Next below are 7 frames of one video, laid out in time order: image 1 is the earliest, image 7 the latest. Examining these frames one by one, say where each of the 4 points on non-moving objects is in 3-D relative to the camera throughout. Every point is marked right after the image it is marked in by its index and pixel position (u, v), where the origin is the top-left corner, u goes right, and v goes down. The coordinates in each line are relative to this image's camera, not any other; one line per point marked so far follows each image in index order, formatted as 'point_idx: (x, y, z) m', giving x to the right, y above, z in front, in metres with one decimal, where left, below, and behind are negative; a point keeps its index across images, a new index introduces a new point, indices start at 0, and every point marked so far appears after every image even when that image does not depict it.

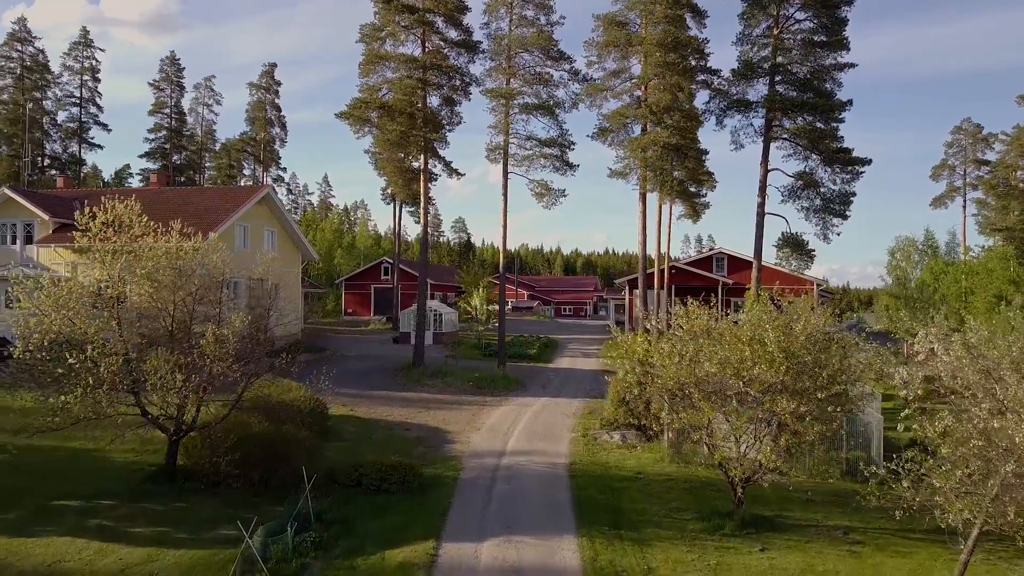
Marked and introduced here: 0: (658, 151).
0: (+3.6, +3.3, +19.1) m
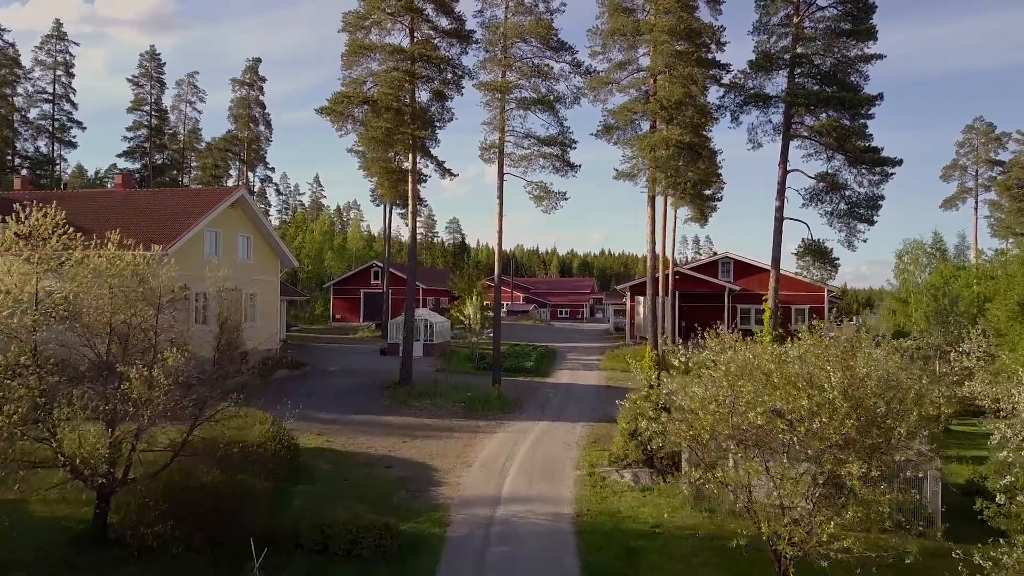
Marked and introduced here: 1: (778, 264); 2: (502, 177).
0: (+3.5, +3.1, +17.3) m
1: (+6.7, +0.6, +19.6) m
2: (-0.3, +2.8, +20.0) m
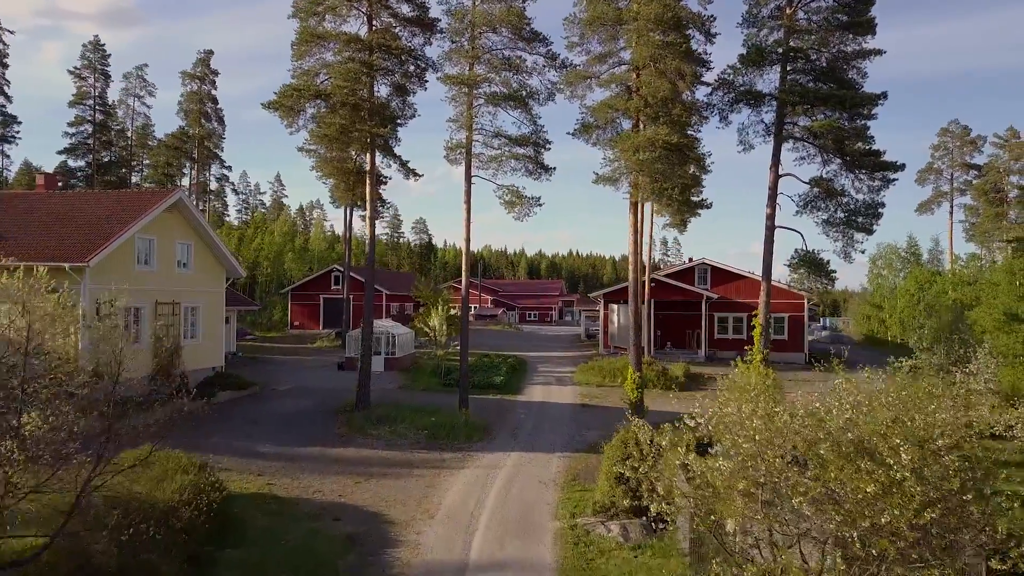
0: (+2.8, +2.7, +15.6) m
1: (+5.9, +0.3, +18.1) m
2: (-1.0, +2.5, +18.2) m
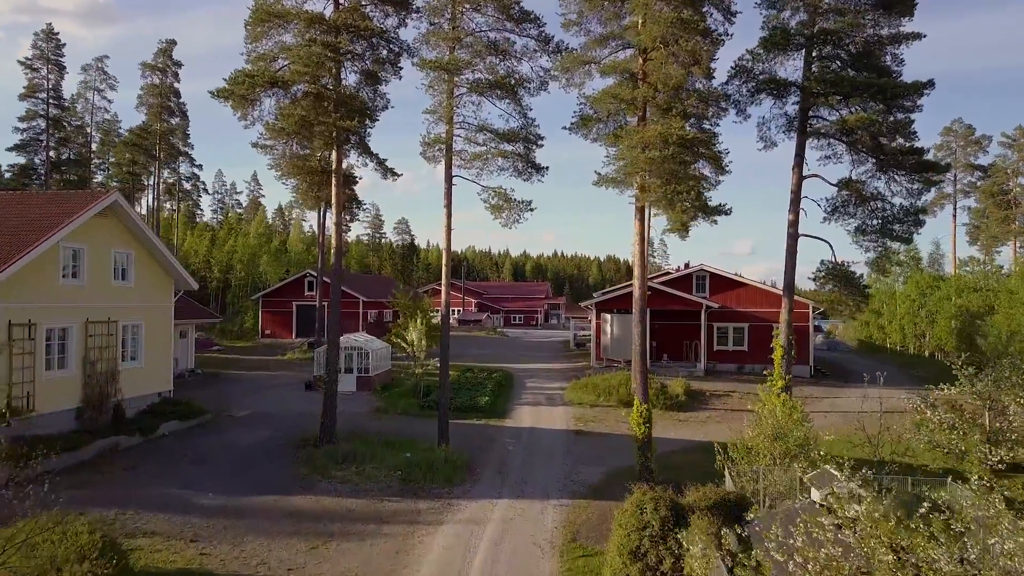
0: (+2.6, +2.4, +13.3) m
1: (+5.7, -0.1, +15.9) m
2: (-1.3, +2.2, +15.8) m
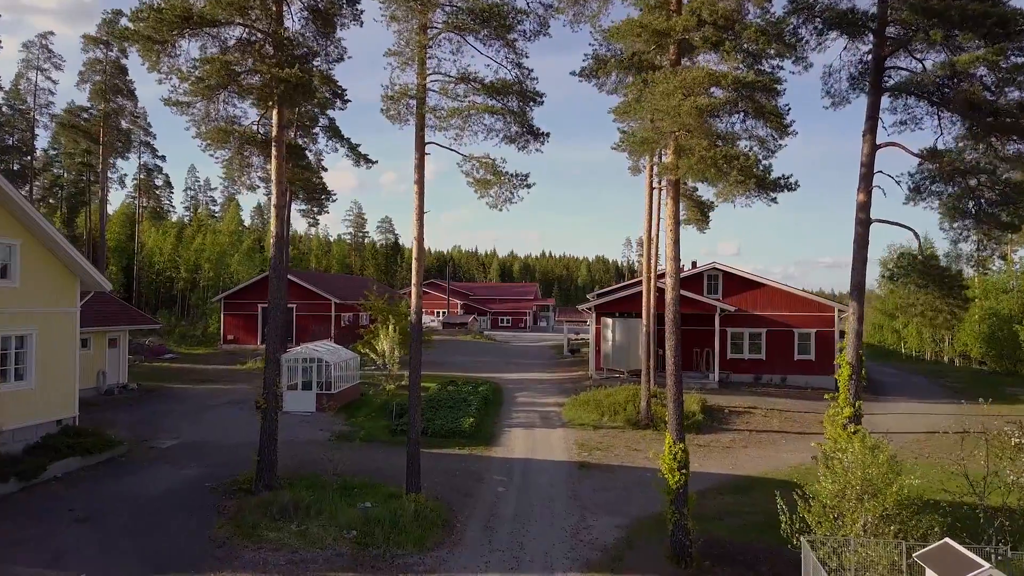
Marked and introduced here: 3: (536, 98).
0: (+2.5, +2.4, +9.8) m
1: (+5.5, -0.1, +12.3) m
2: (-1.4, +2.2, +12.2) m
3: (+0.4, +2.9, +12.0) m
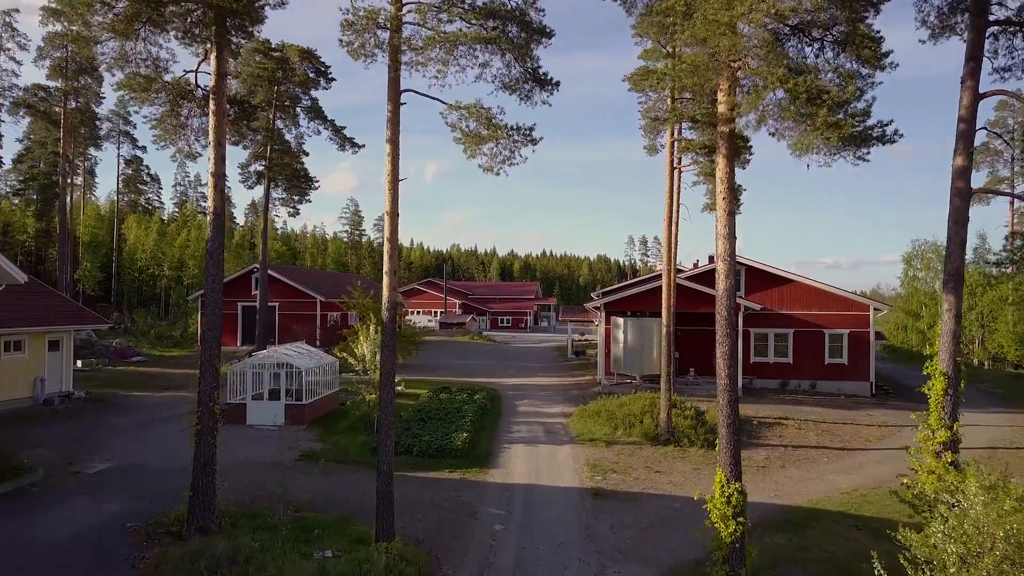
0: (+2.5, +2.5, +7.1) m
1: (+5.5, +0.1, +9.6) m
2: (-1.4, +2.3, +9.5) m
3: (+0.4, +3.0, +9.3) m
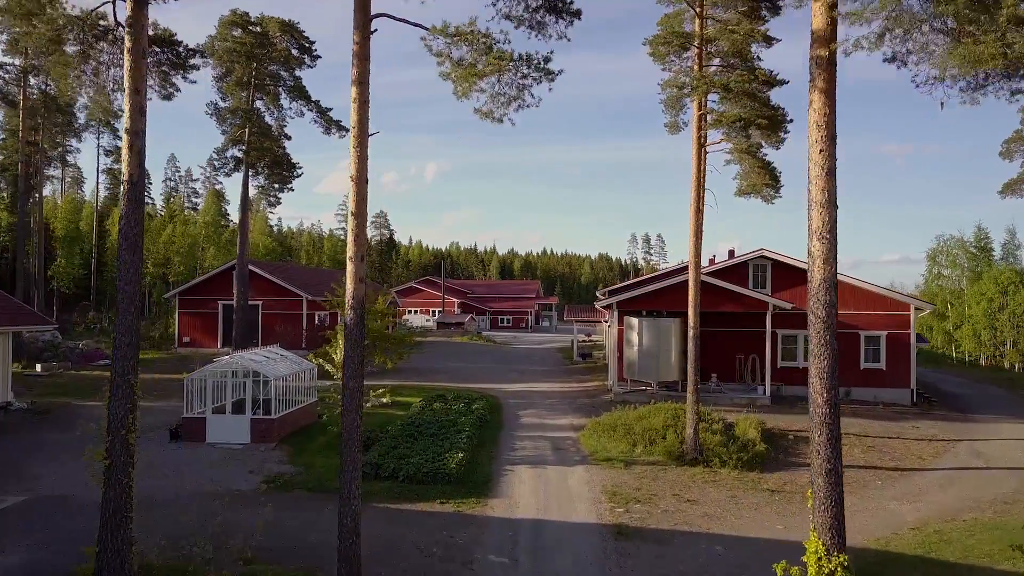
0: (+2.6, +2.6, +4.6) m
1: (+5.6, +0.1, +7.2) m
2: (-1.3, +2.4, +7.1) m
3: (+0.4, +3.1, +6.8) m
